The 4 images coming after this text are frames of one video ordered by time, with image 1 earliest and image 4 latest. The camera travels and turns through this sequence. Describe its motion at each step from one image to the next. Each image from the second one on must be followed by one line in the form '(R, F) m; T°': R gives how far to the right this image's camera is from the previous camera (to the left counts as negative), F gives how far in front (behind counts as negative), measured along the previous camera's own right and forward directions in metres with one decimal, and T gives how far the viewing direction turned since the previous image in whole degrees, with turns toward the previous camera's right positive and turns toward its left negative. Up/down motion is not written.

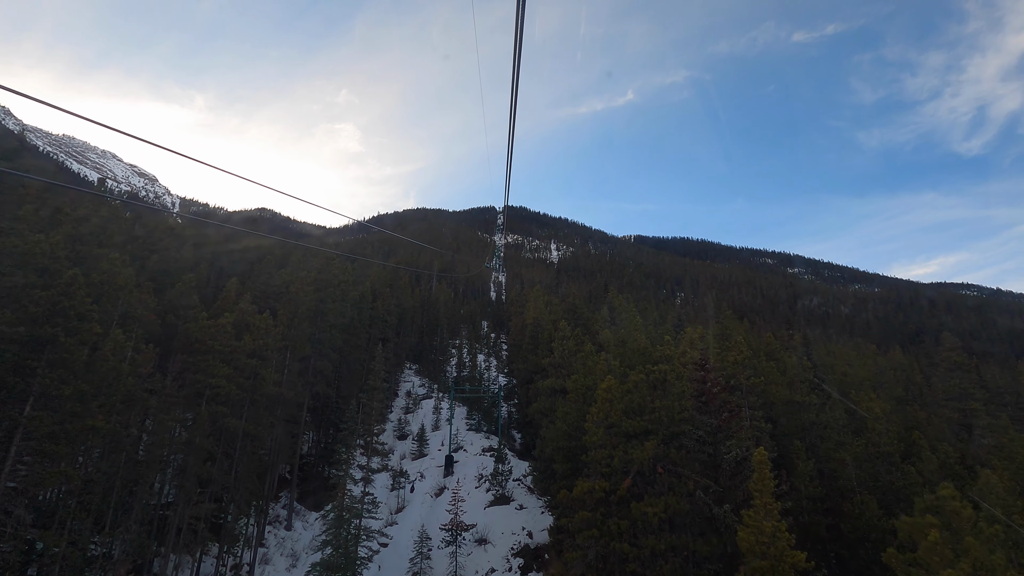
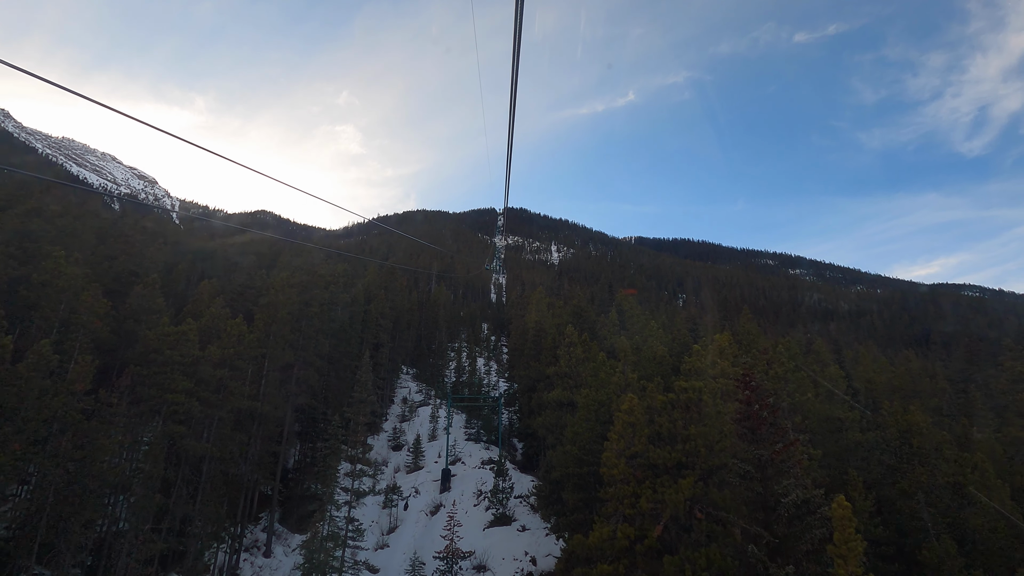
(0.0, +2.7) m; 0°
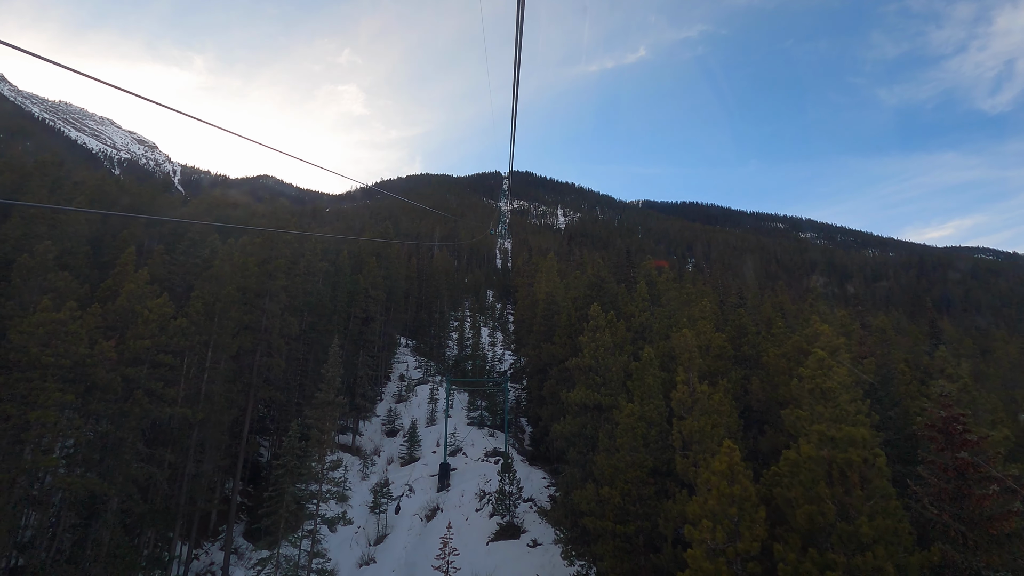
(-0.1, +5.8) m; -1°
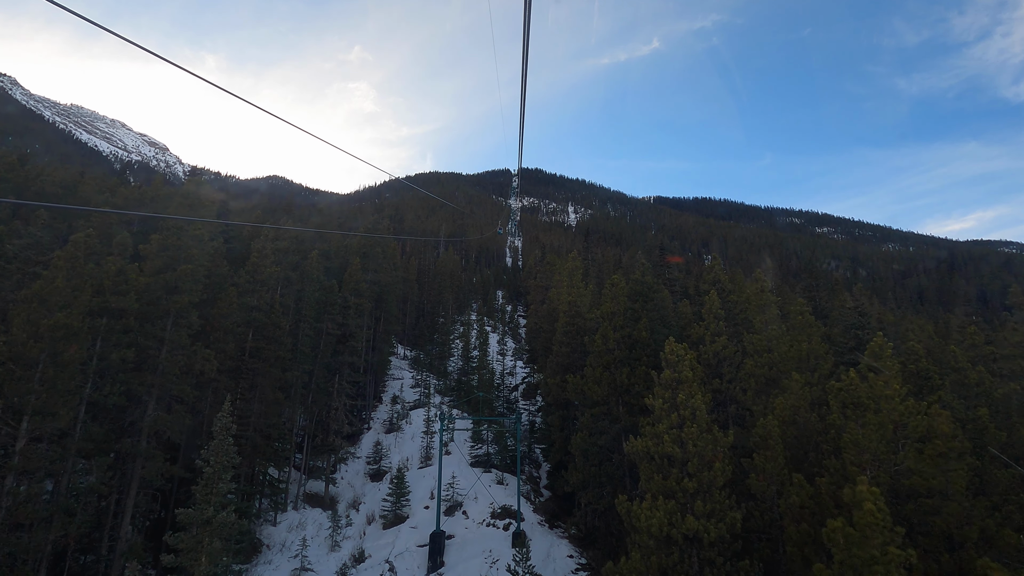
(-0.1, +8.4) m; -1°
